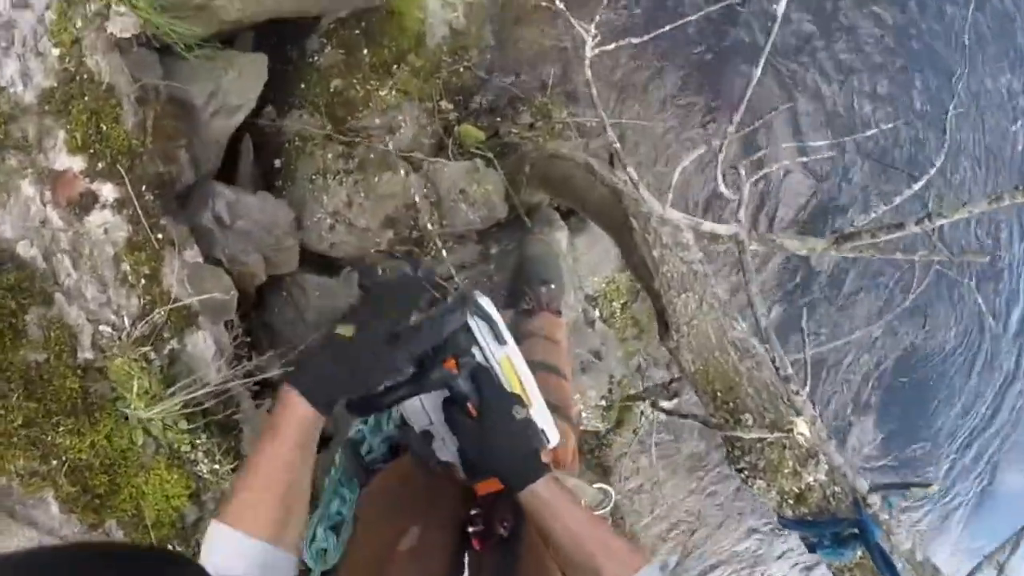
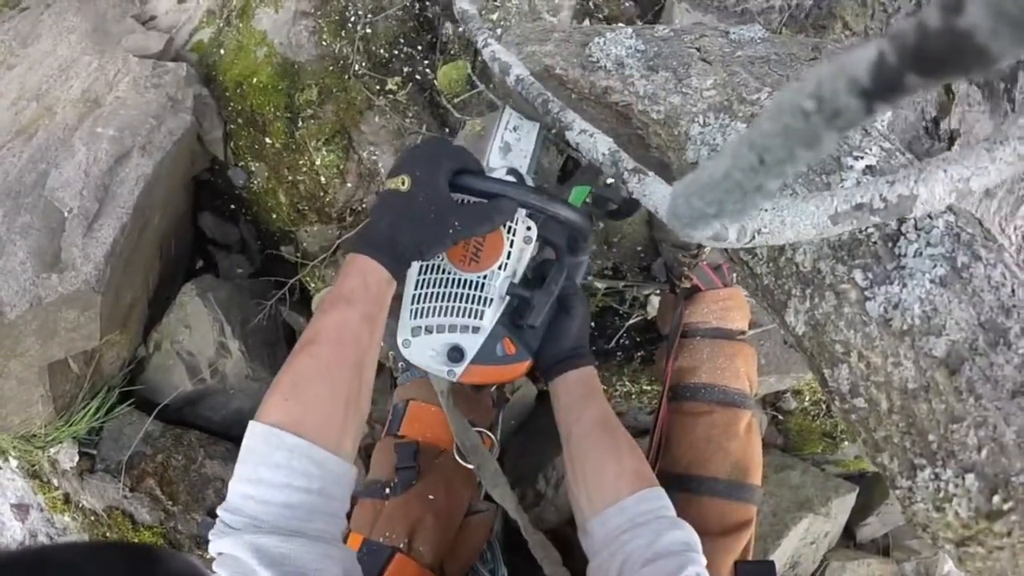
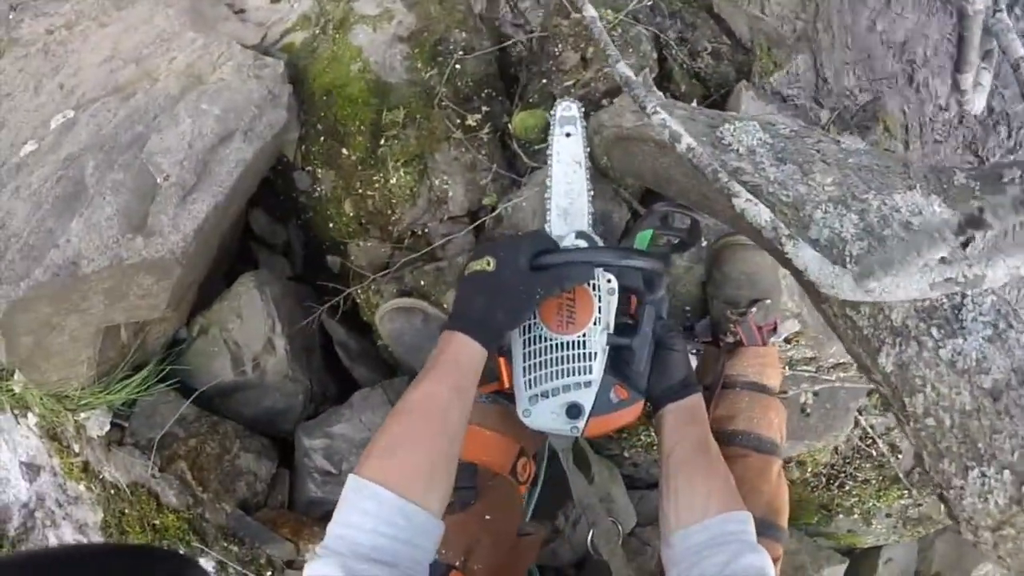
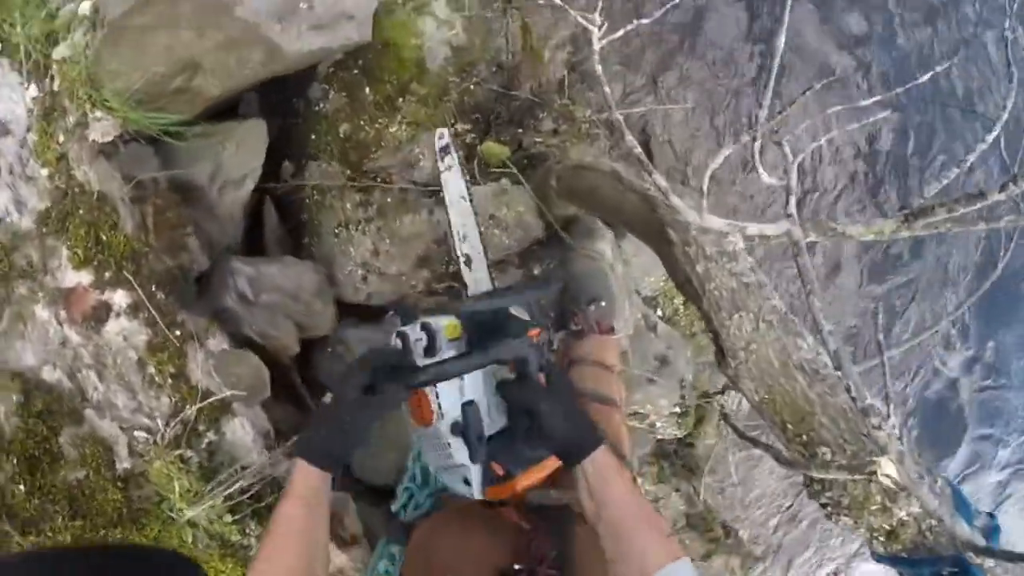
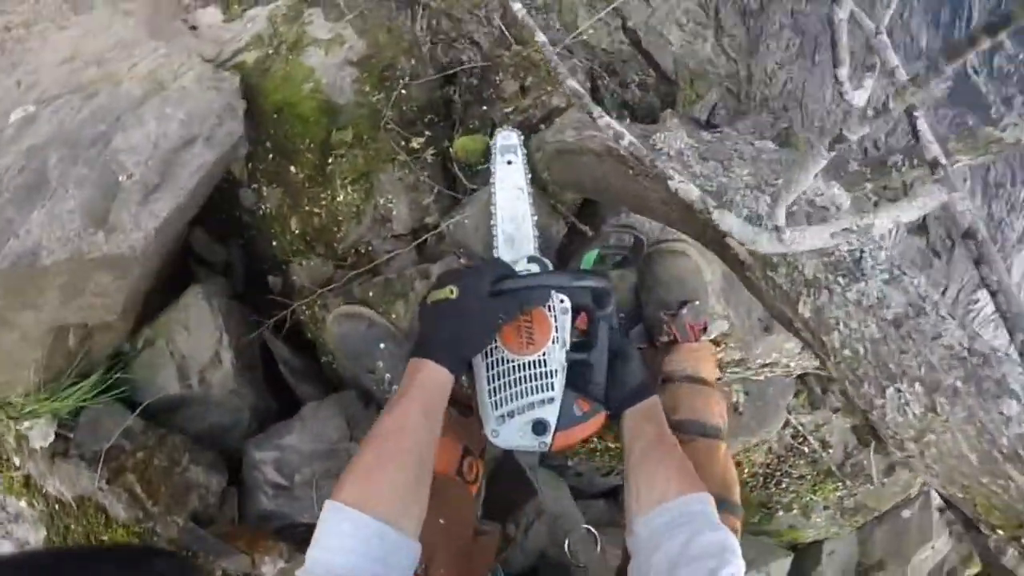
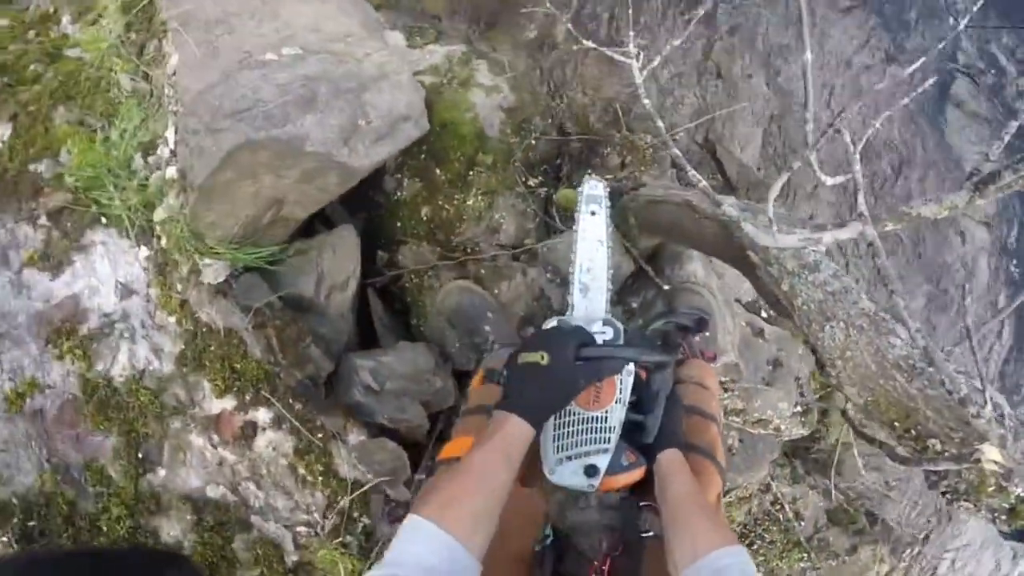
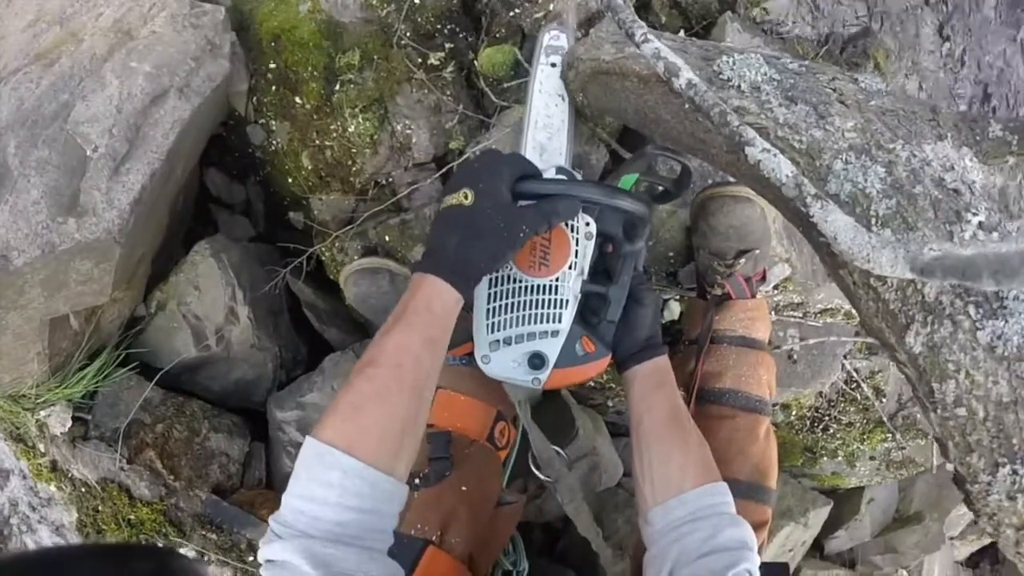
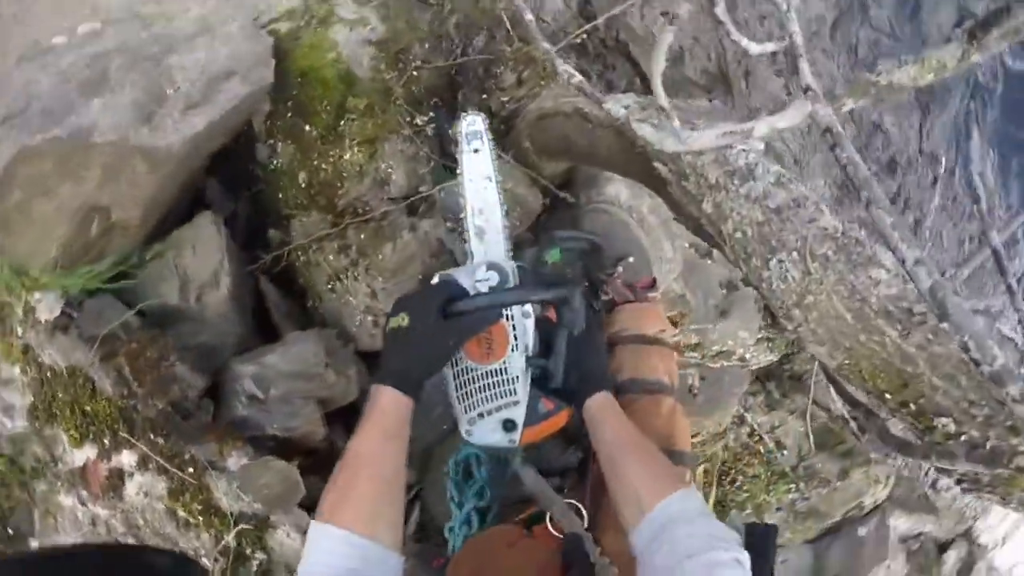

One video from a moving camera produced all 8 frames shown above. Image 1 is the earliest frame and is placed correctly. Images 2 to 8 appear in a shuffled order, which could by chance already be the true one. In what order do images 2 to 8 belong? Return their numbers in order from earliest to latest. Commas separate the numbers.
4, 8, 6, 5, 3, 7, 2
